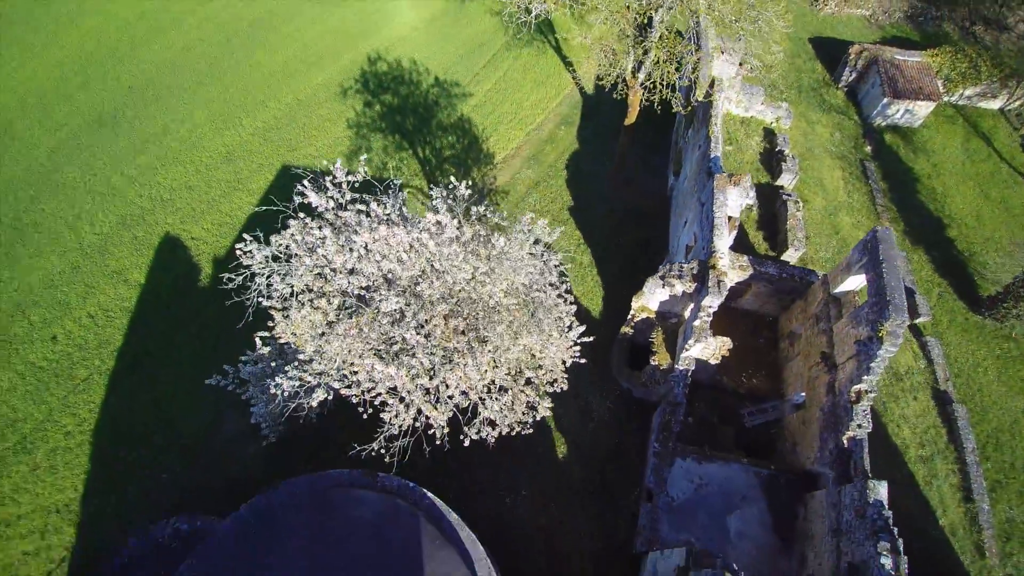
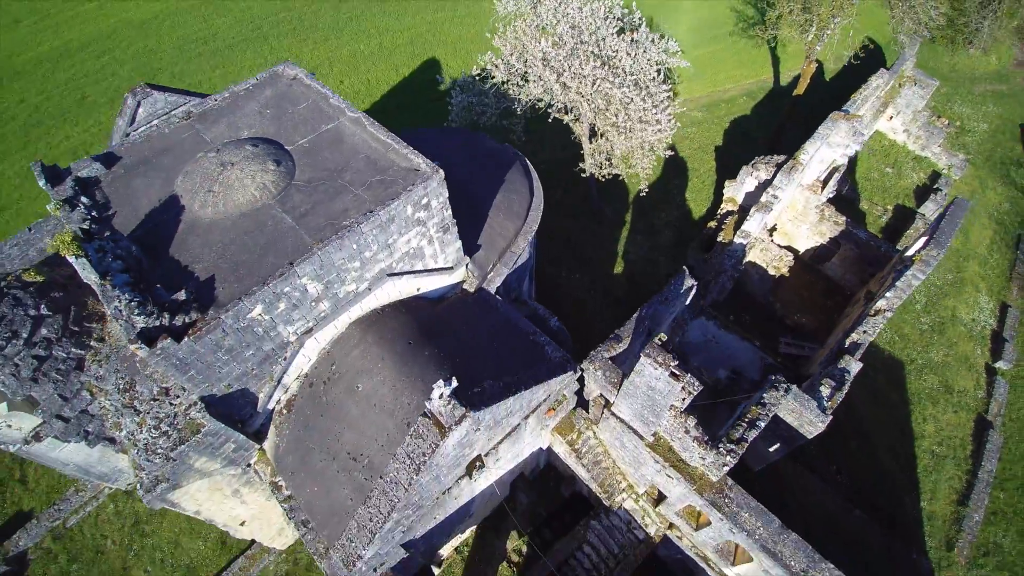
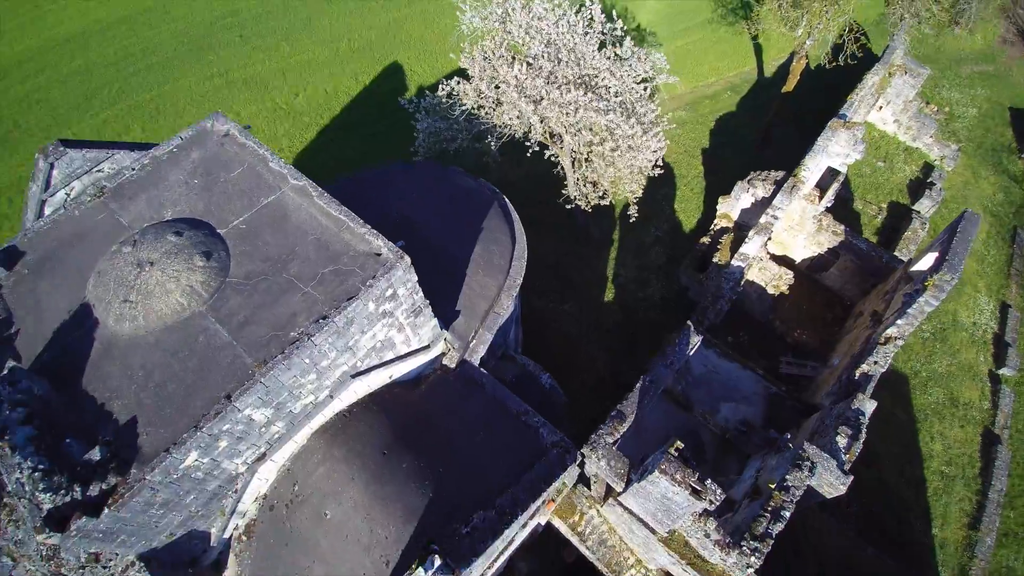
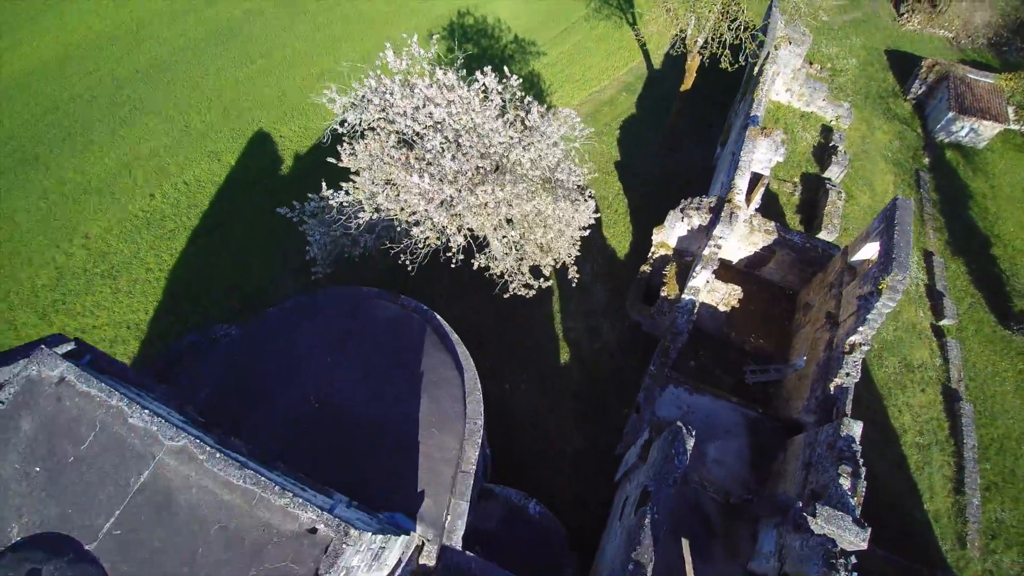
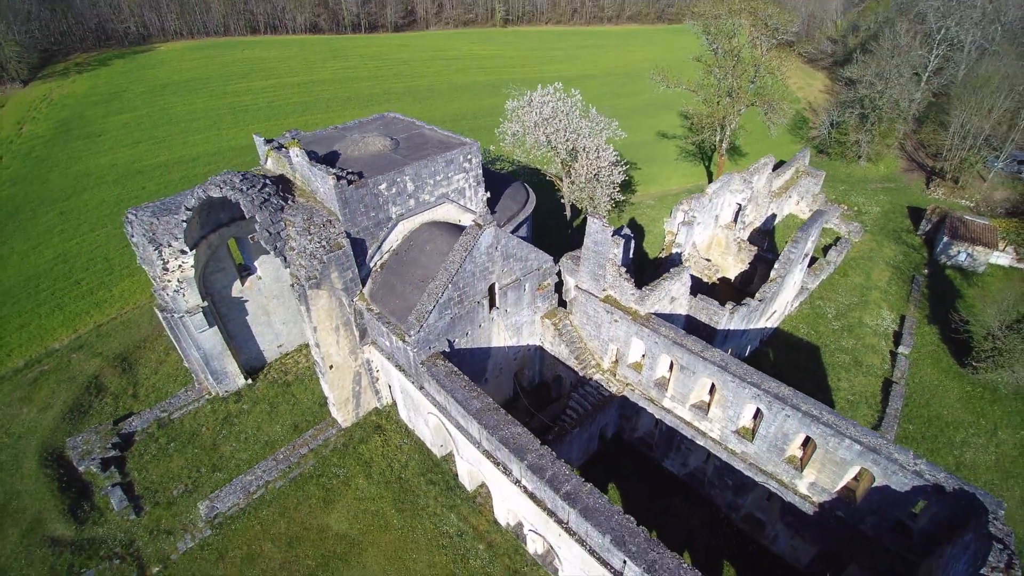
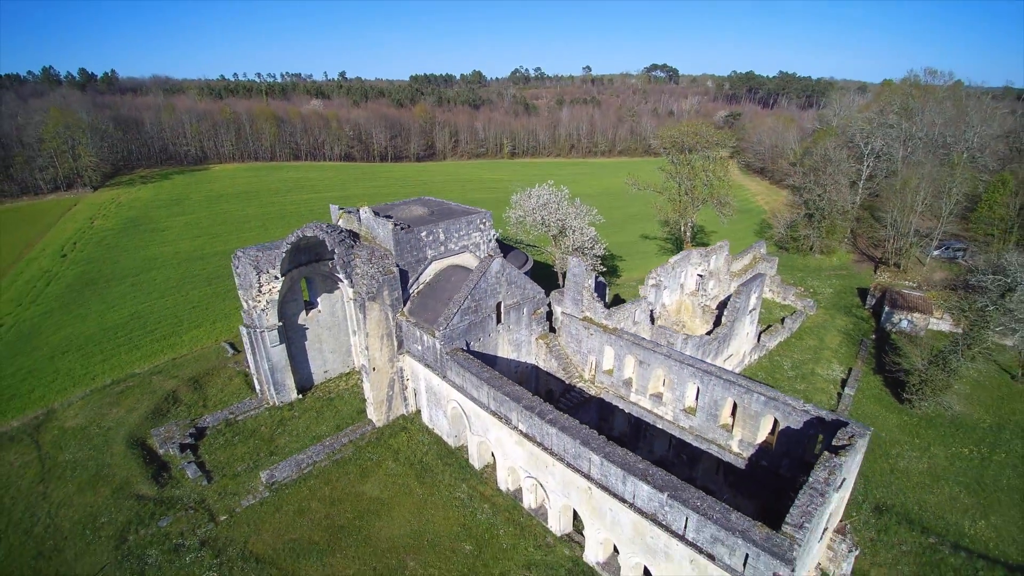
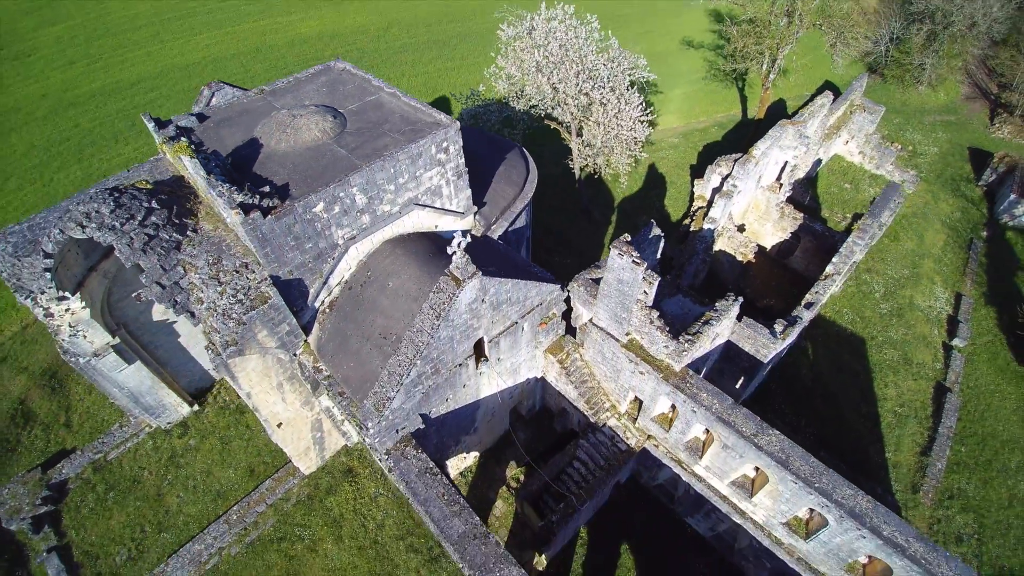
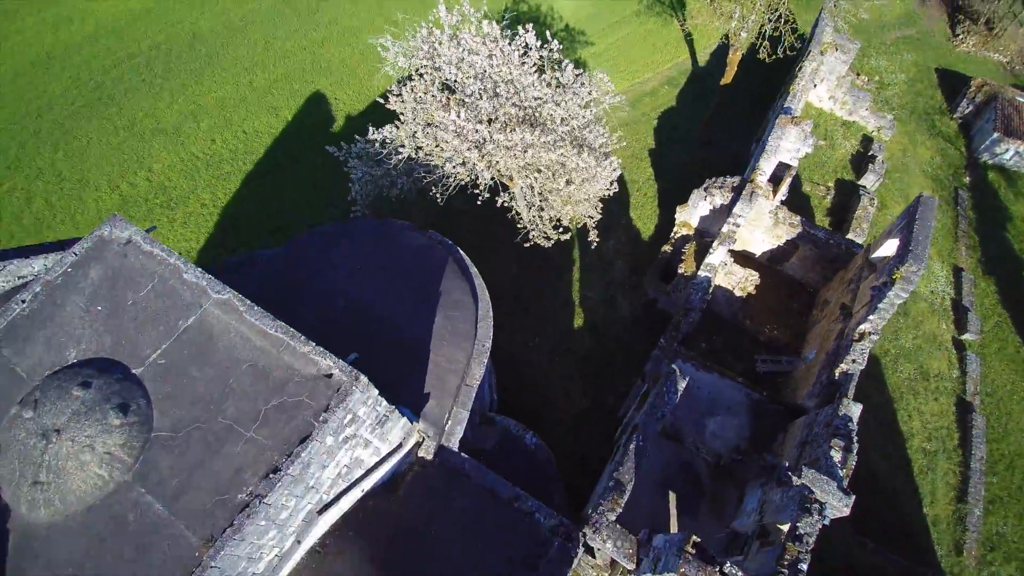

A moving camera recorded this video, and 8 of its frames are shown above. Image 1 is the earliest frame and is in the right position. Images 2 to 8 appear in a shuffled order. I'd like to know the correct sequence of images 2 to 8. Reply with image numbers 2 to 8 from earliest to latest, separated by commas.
4, 8, 3, 2, 7, 5, 6
